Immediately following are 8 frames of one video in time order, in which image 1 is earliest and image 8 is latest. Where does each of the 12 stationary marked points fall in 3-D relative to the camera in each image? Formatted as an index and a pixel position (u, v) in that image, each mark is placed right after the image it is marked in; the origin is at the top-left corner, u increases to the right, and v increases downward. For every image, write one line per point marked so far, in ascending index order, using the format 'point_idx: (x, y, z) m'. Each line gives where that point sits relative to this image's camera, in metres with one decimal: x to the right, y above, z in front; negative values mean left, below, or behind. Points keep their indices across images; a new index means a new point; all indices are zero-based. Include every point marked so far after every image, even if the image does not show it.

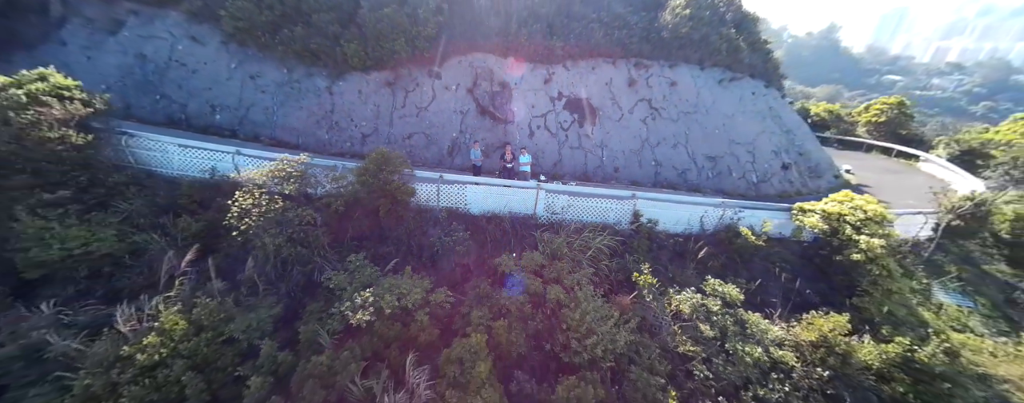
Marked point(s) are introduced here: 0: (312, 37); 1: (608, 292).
0: (-5.1, +4.3, +8.3) m
1: (+1.7, -1.4, +5.3) m
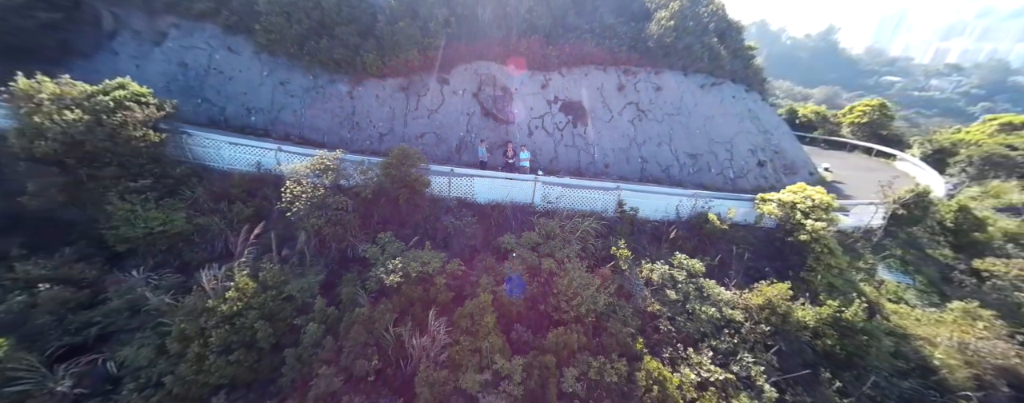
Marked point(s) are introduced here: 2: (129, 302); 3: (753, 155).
0: (-5.1, +4.5, +9.4) m
1: (+1.7, -1.2, +6.3) m
2: (-5.8, -1.5, +4.9) m
3: (+8.6, +1.7, +11.8) m
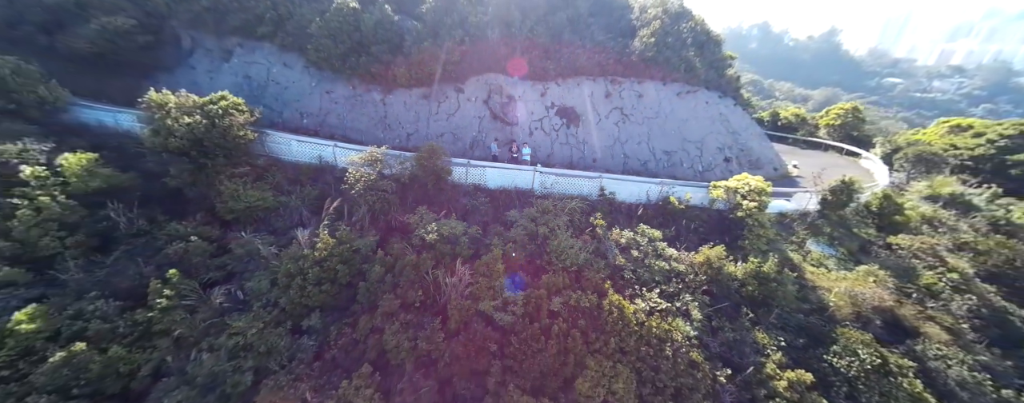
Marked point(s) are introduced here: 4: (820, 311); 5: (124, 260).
0: (-5.0, +5.0, +11.4) m
1: (+1.8, -0.8, +8.3) m
2: (-5.7, -1.1, +7.0) m
3: (+8.8, +2.1, +13.7) m
4: (+7.1, -2.5, +7.5) m
5: (-7.8, -1.1, +6.6) m
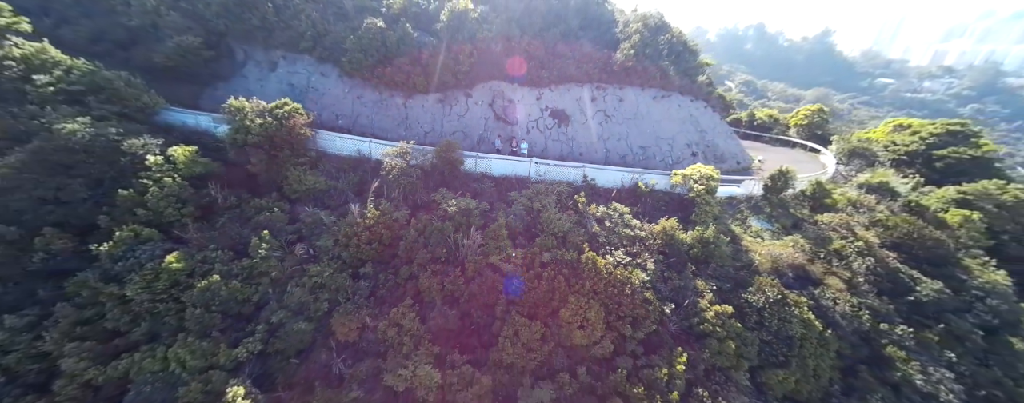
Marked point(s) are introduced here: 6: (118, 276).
0: (-4.9, +5.5, +13.6) m
1: (+1.8, -0.2, +10.5) m
2: (-5.7, -0.6, +9.2) m
3: (+8.8, +2.7, +15.9) m
4: (+7.2, -1.9, +9.7) m
5: (-7.7, -0.6, +8.8) m
6: (-9.1, -1.7, +7.5) m
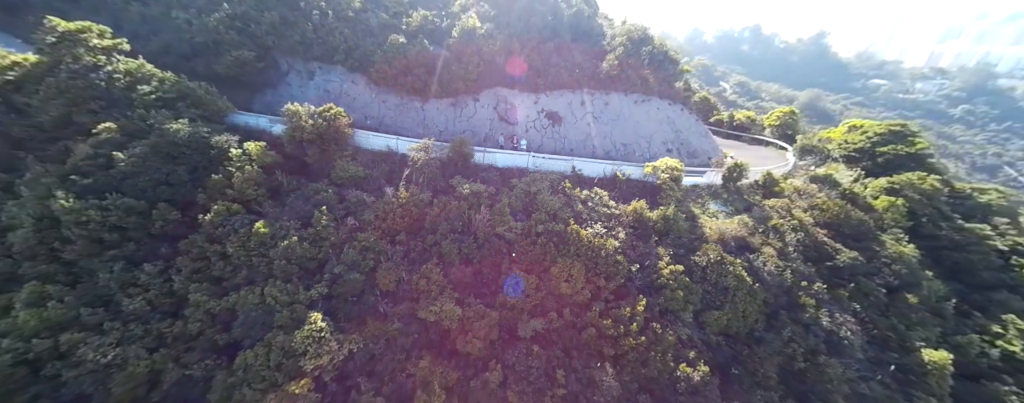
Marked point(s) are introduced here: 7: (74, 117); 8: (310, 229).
0: (-4.9, +6.1, +16.1) m
1: (+1.9, +0.4, +13.0) m
2: (-5.6, 0.0, +11.7) m
3: (+8.9, +3.2, +18.4) m
4: (+7.2, -1.3, +12.2) m
5: (-7.7, 0.0, +11.3) m
6: (-9.1, -1.1, +10.0) m
7: (-15.1, +2.9, +11.1) m
8: (-6.6, -0.9, +10.6) m
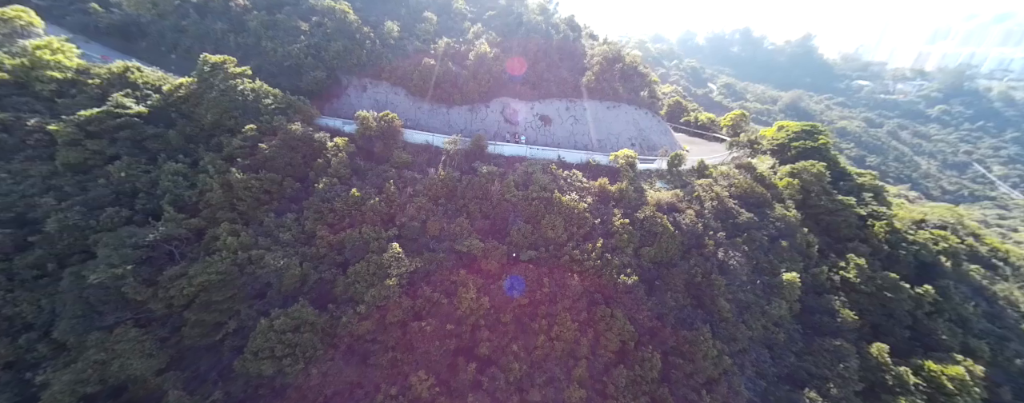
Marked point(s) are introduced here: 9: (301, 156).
0: (-4.7, +7.4, +21.6) m
1: (+2.0, +1.6, +18.6) m
2: (-5.5, +1.3, +17.2) m
3: (+9.0, +4.5, +24.0) m
4: (+7.4, -0.1, +17.8) m
5: (-7.5, +1.3, +16.8) m
6: (-8.9, +0.1, +15.5) m
7: (-14.9, +4.1, +16.5) m
8: (-6.5, +0.3, +16.1) m
9: (-11.0, +2.4, +16.7) m
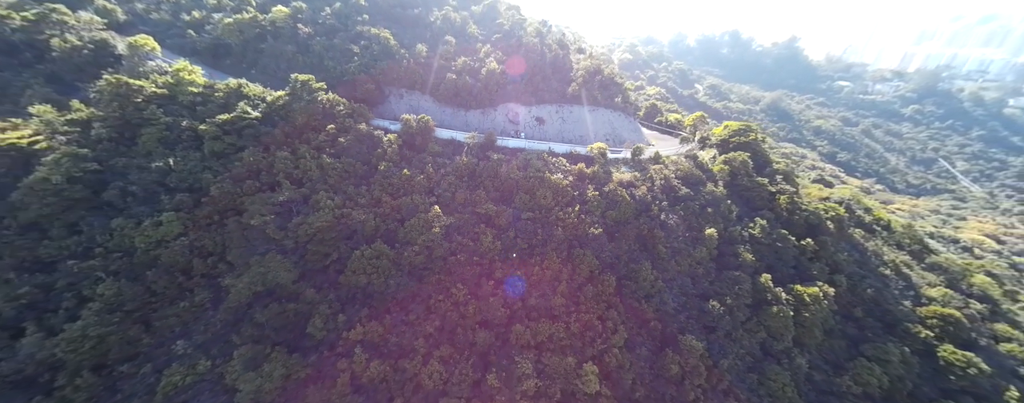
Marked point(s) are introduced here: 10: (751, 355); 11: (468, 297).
0: (-4.5, +9.0, +28.3) m
1: (+2.3, +3.3, +25.4) m
2: (-5.2, +2.9, +23.9) m
3: (+9.2, +6.2, +30.9) m
4: (+7.6, +1.6, +24.7) m
5: (-7.3, +2.9, +23.5) m
6: (-8.6, +1.7, +22.2) m
7: (-14.7, +5.7, +23.1) m
8: (-6.2, +1.9, +22.8) m
9: (-10.7, +4.0, +23.4) m
10: (+14.7, -9.4, +19.6) m
11: (-2.7, -5.8, +19.2) m
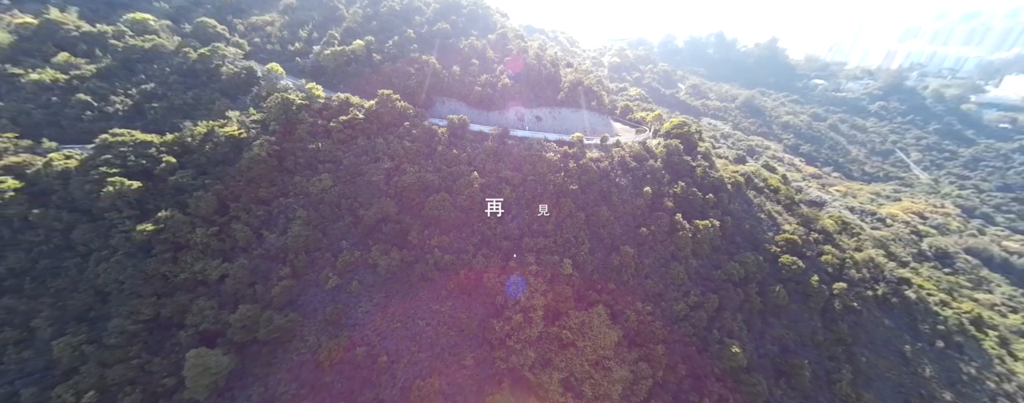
0: (-3.6, +12.6, +41.5) m
1: (+3.3, +6.8, +38.7) m
2: (-4.2, +6.4, +37.2) m
3: (+10.2, +9.9, +44.2) m
4: (+8.6, +5.1, +38.0) m
5: (-6.2, +6.4, +36.8) m
6: (-7.6, +5.2, +35.5) m
7: (-13.6, +9.2, +36.4) m
8: (-5.2, +5.4, +36.1) m
9: (-9.7, +7.5, +36.7) m
10: (+15.8, -5.8, +33.1) m
11: (-1.6, -2.3, +32.6) m
